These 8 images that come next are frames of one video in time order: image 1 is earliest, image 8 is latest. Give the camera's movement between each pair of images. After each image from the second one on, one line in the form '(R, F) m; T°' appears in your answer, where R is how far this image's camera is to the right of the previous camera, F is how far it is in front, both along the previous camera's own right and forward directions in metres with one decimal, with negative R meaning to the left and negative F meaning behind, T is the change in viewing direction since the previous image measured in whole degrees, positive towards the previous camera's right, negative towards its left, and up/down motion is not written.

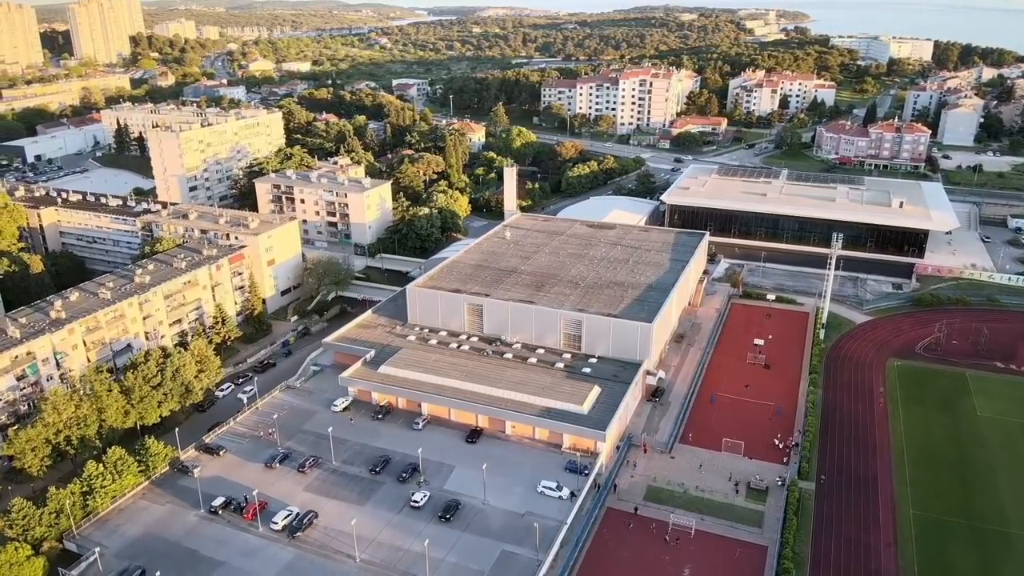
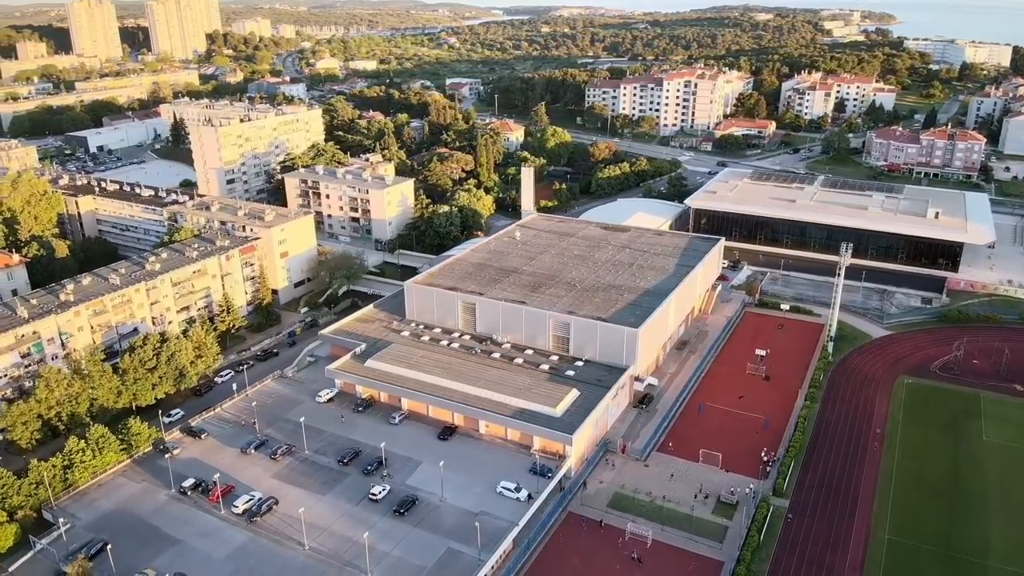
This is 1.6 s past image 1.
(+3.3, +0.2) m; -5°
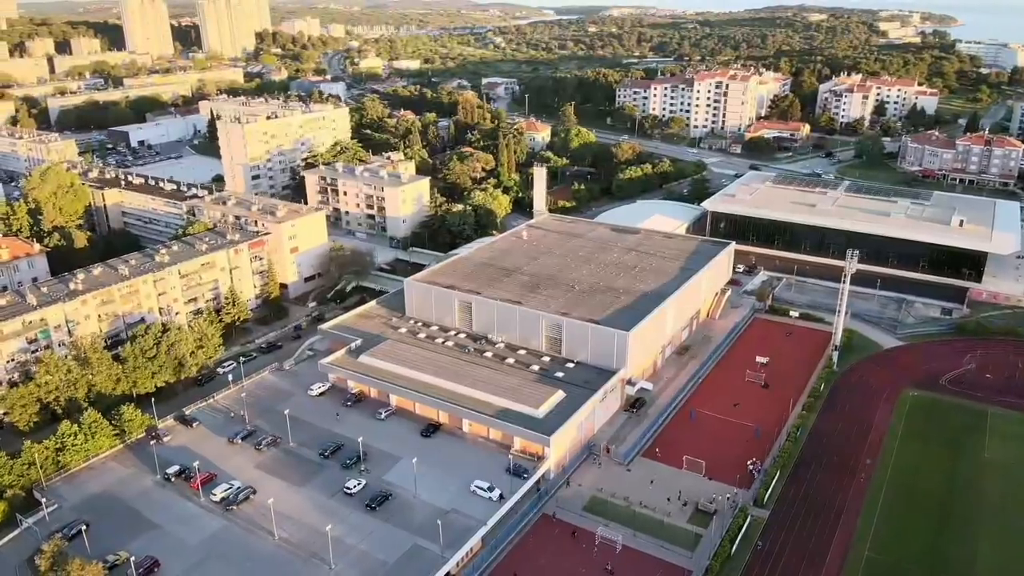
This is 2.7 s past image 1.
(+2.2, +0.1) m; -3°
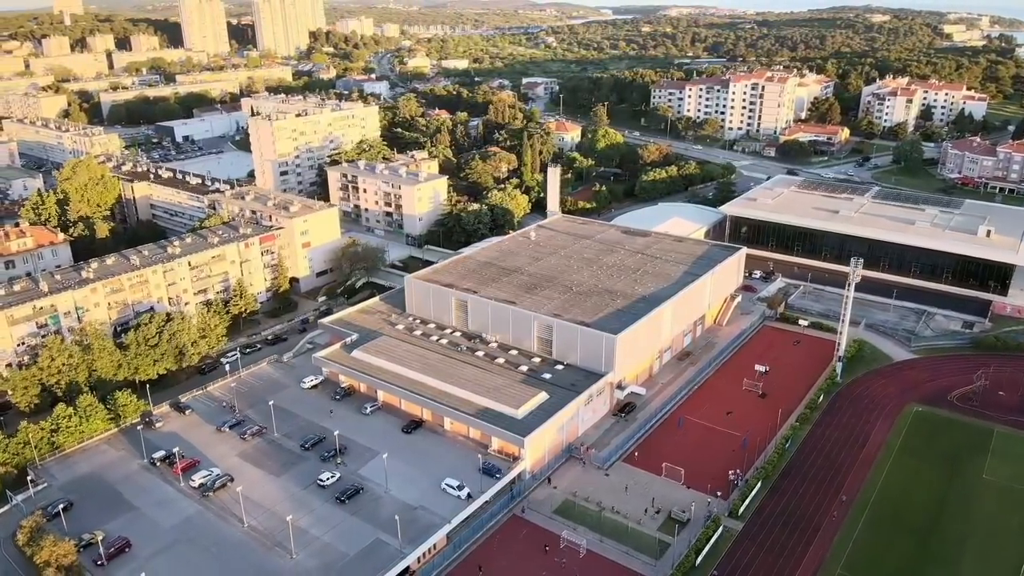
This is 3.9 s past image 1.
(+2.5, +0.1) m; -4°
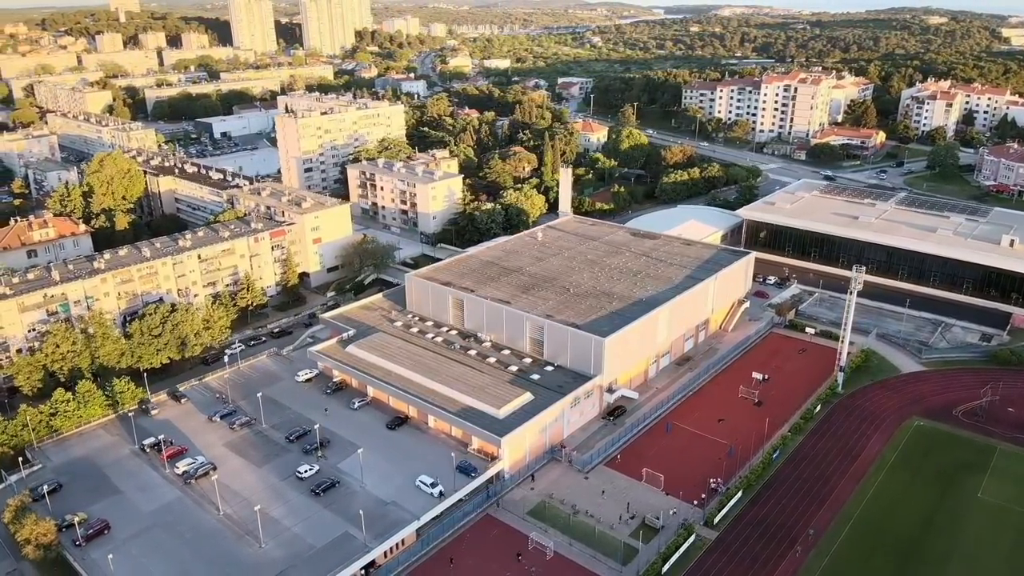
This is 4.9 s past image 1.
(+2.2, +0.1) m; -3°
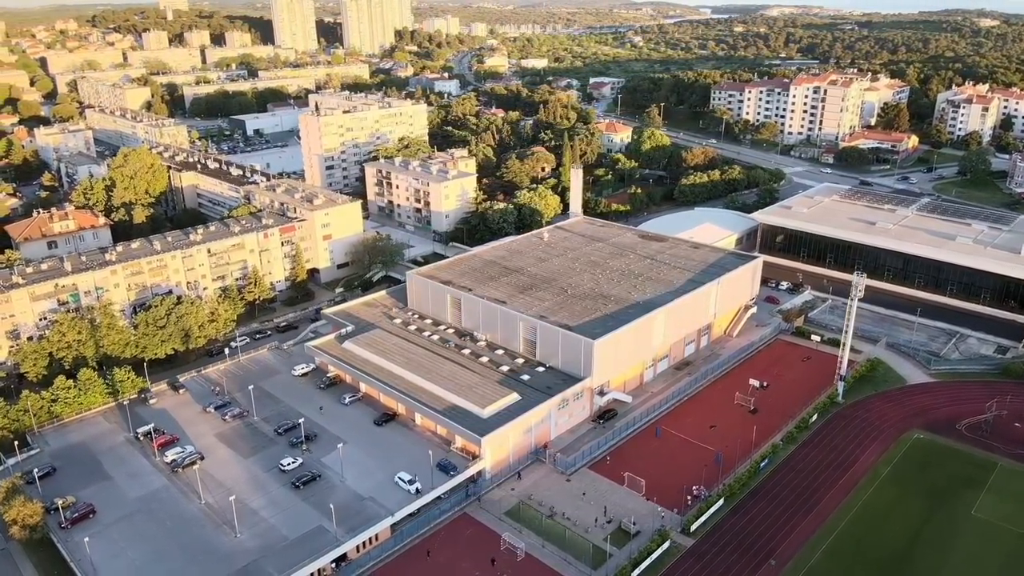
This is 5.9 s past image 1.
(+1.9, 0.0) m; -3°
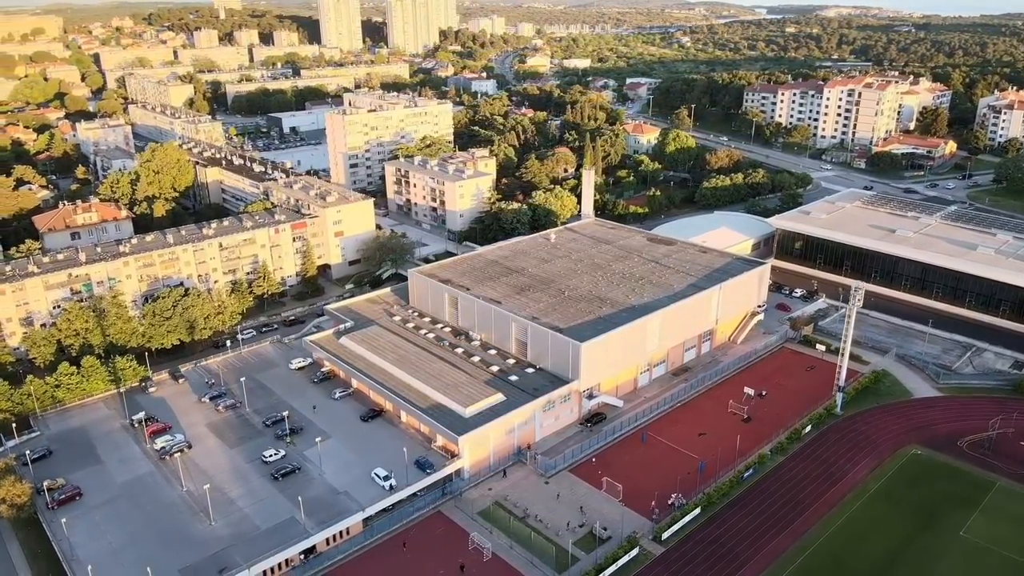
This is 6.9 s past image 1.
(+2.2, 0.0) m; -3°
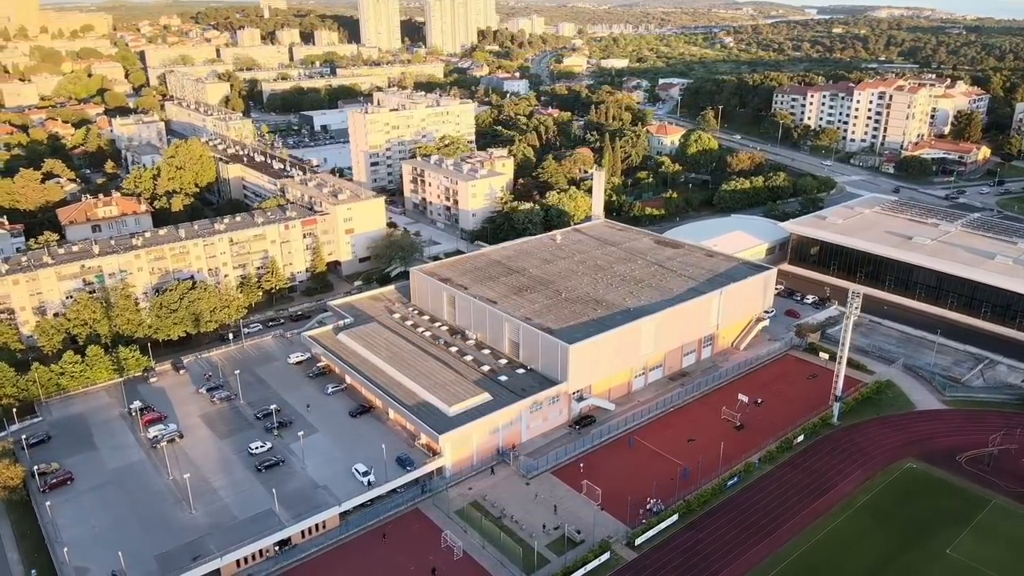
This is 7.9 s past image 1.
(+2.0, 0.0) m; -3°
